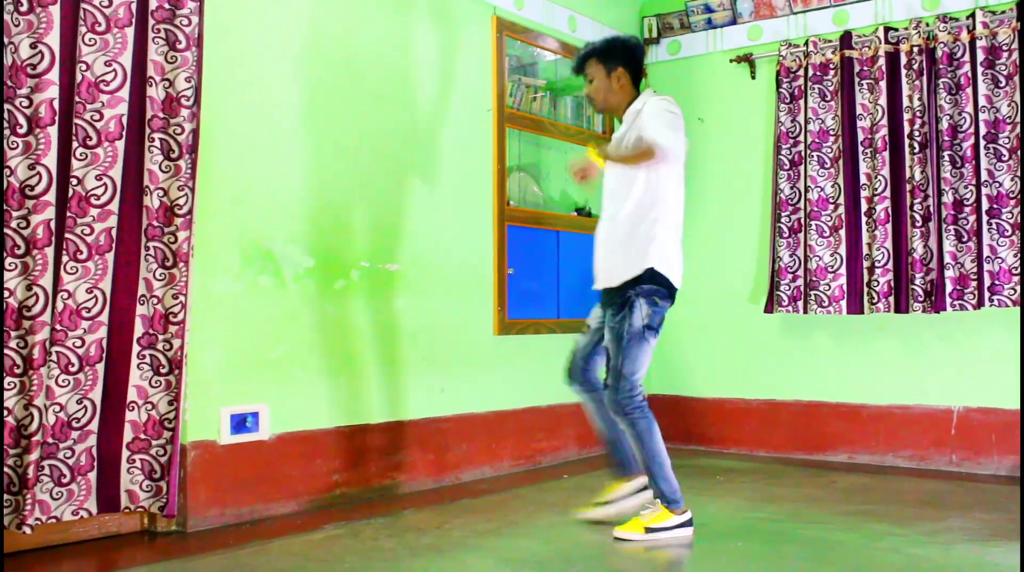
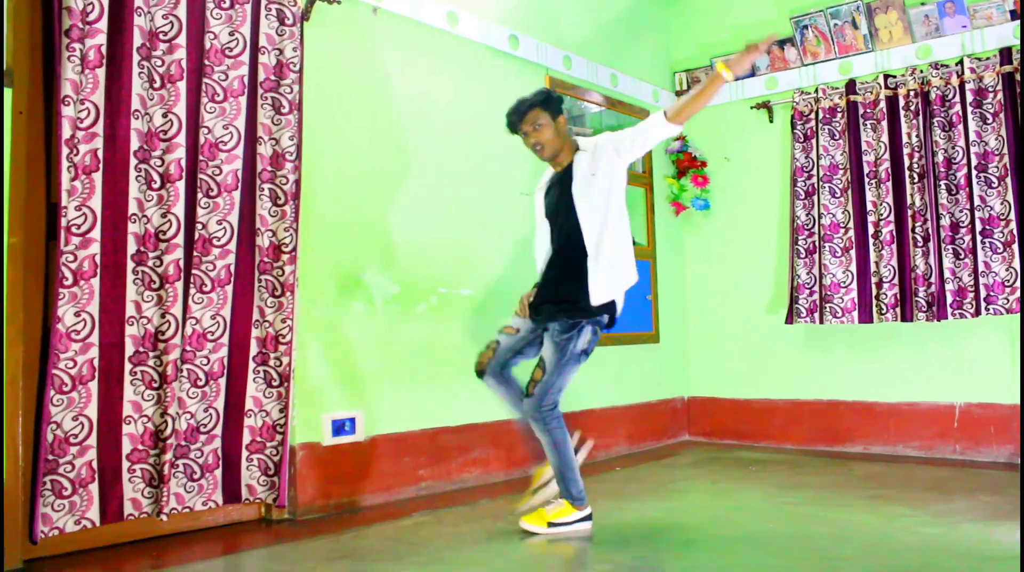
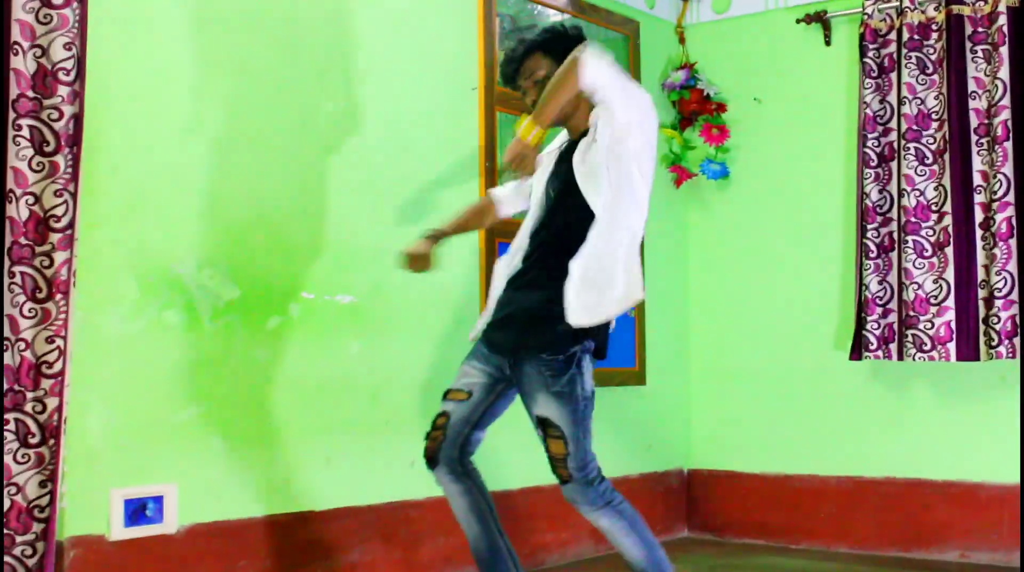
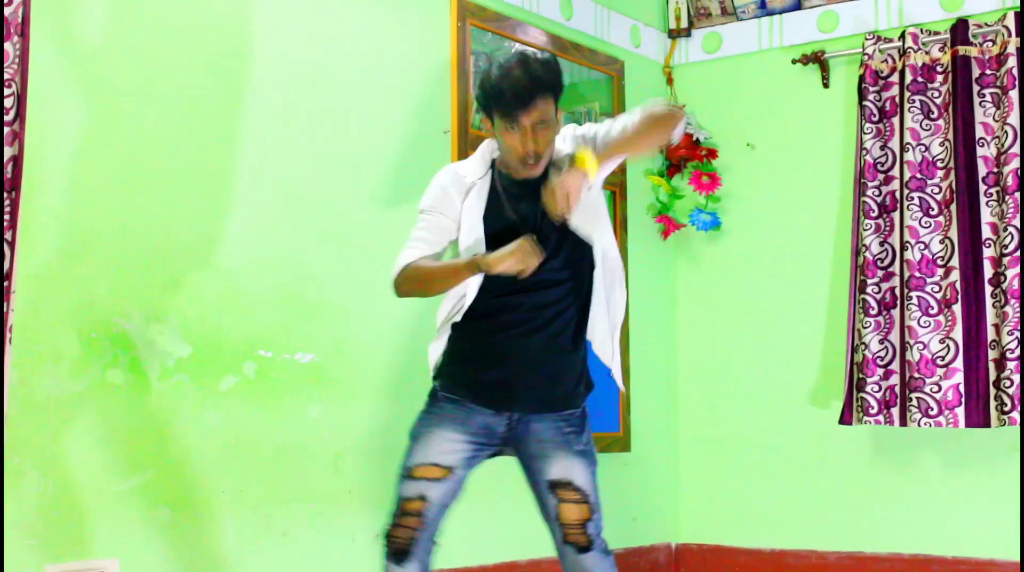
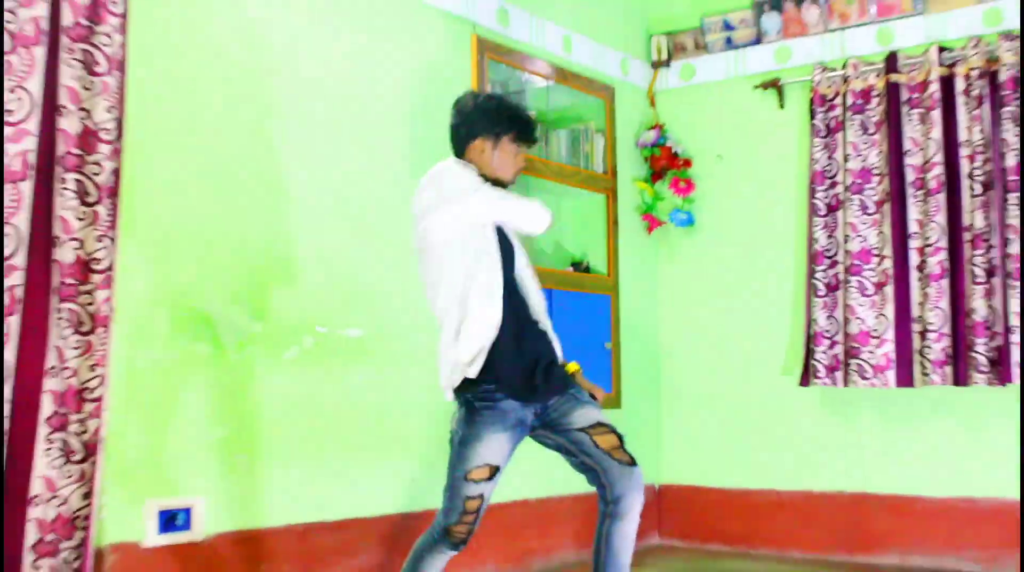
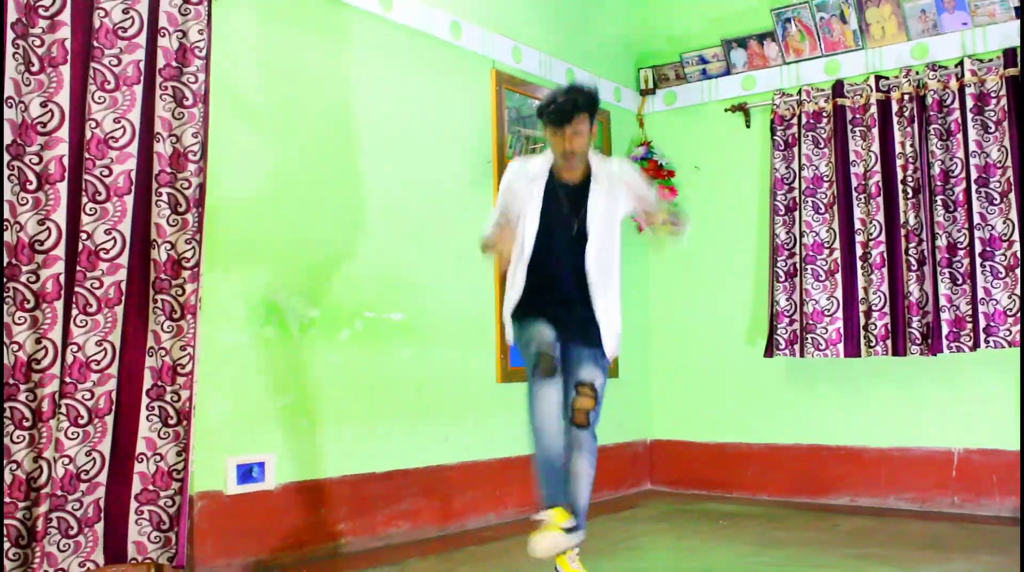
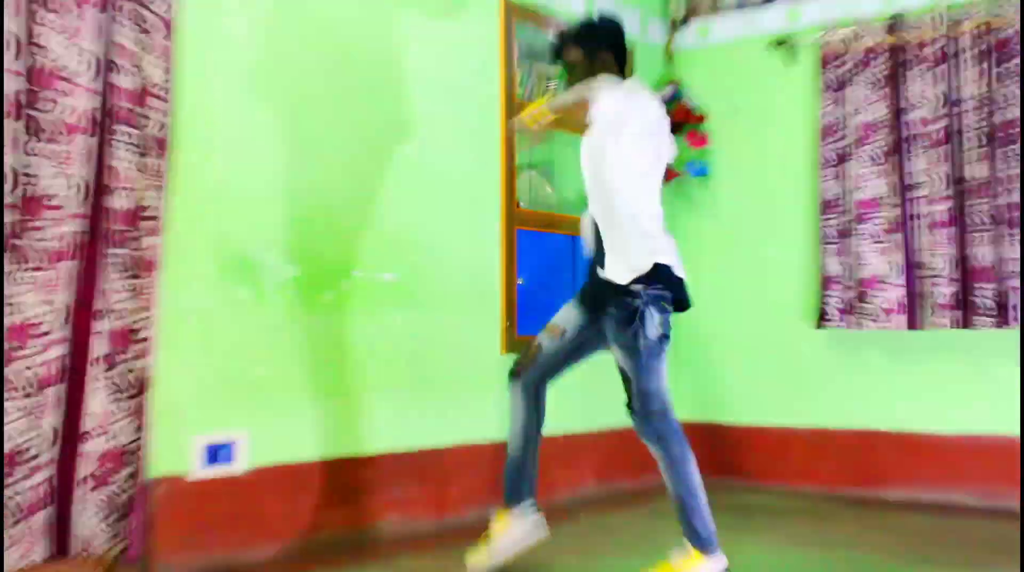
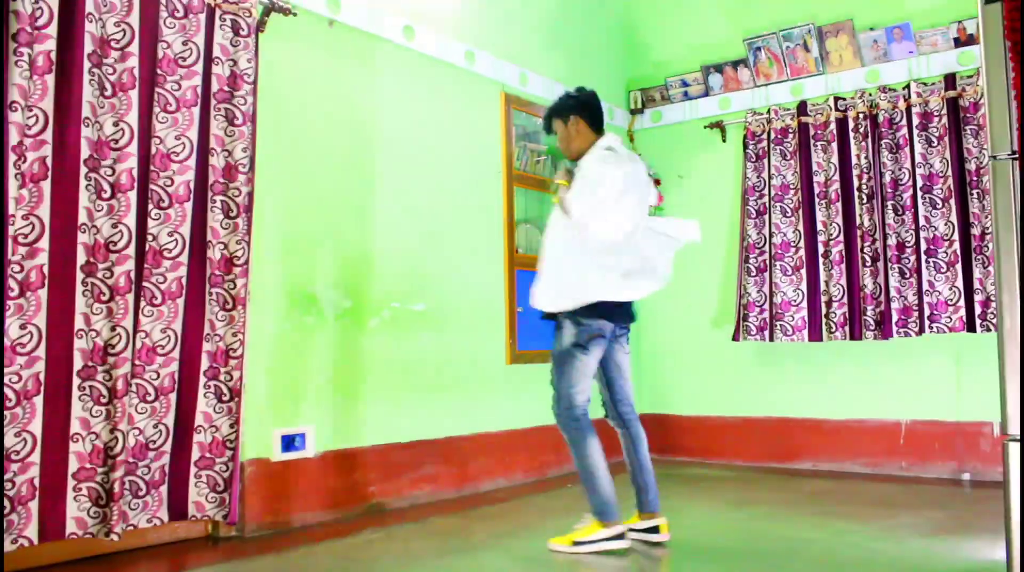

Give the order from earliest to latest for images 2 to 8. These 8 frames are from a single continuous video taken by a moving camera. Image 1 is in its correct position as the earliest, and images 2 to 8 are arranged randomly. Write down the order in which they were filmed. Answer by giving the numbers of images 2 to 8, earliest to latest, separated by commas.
7, 3, 4, 5, 6, 8, 2
